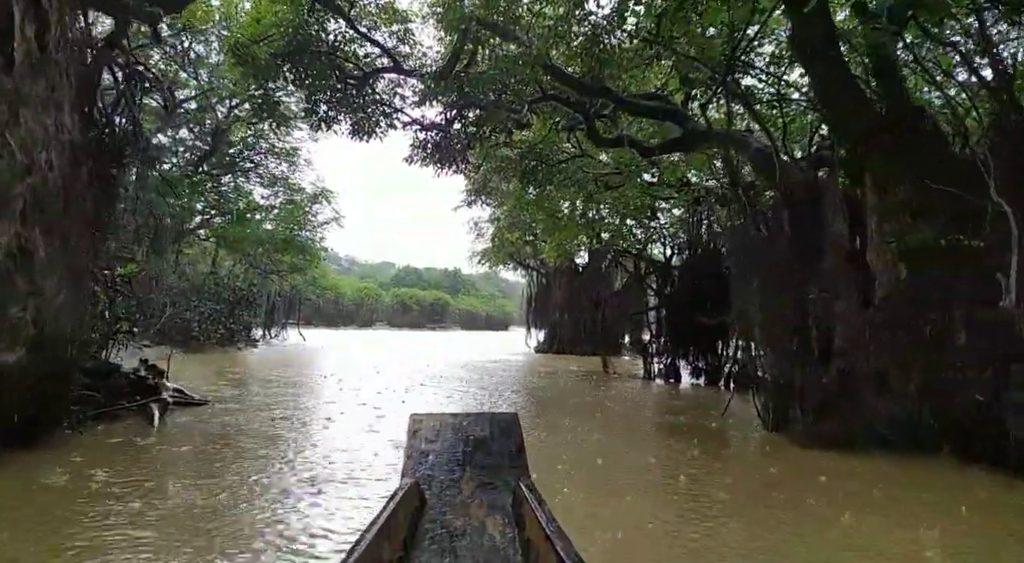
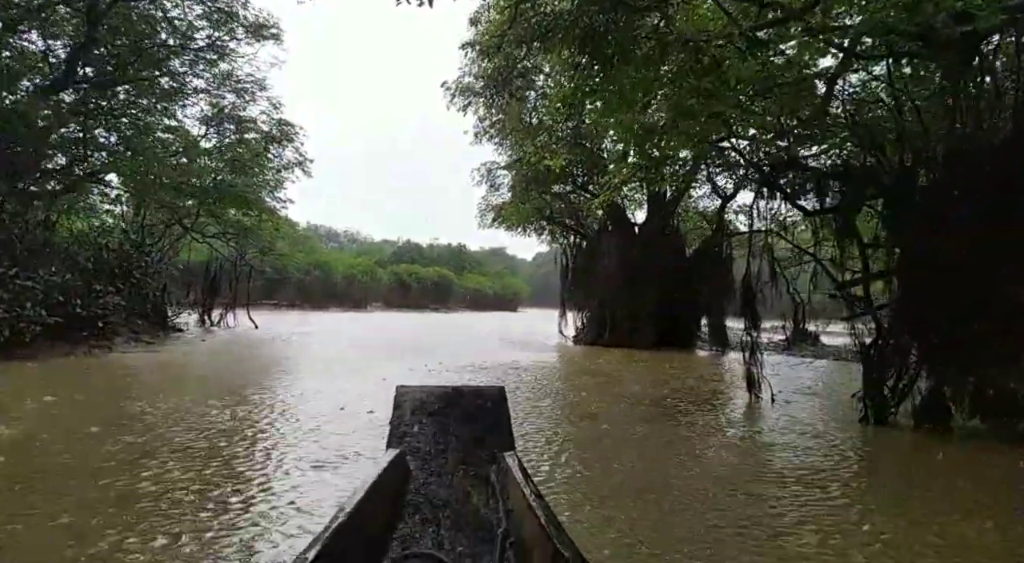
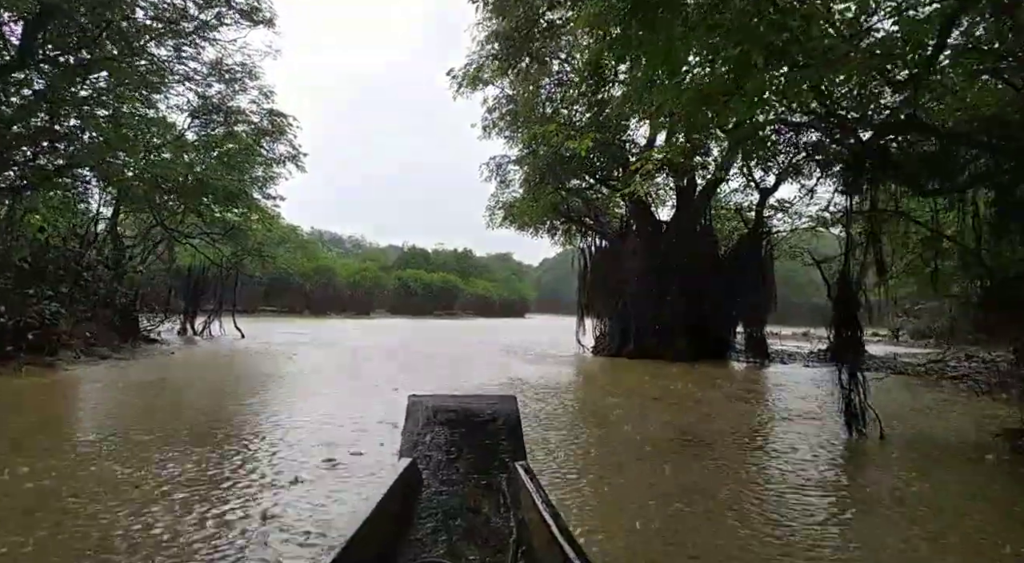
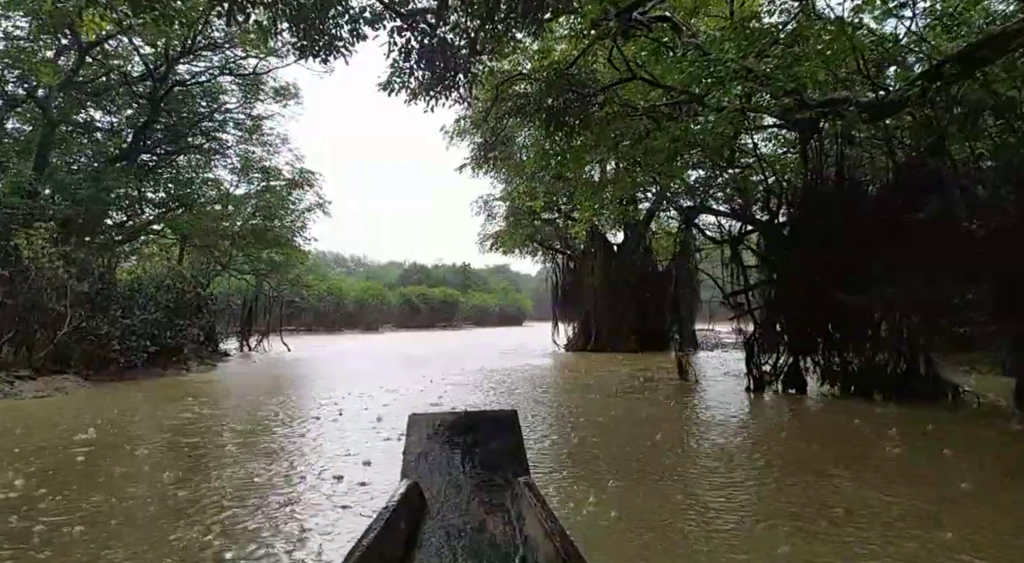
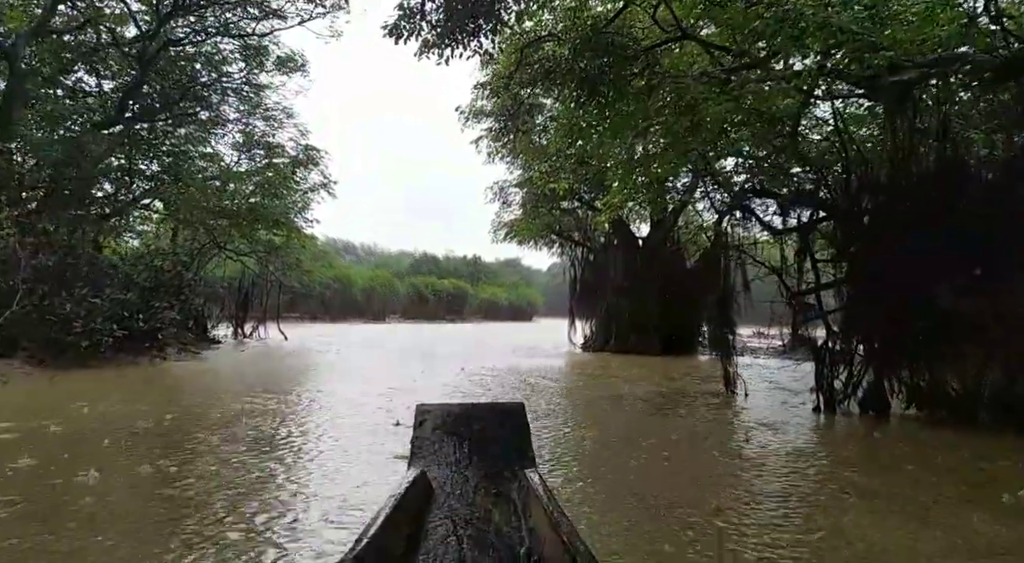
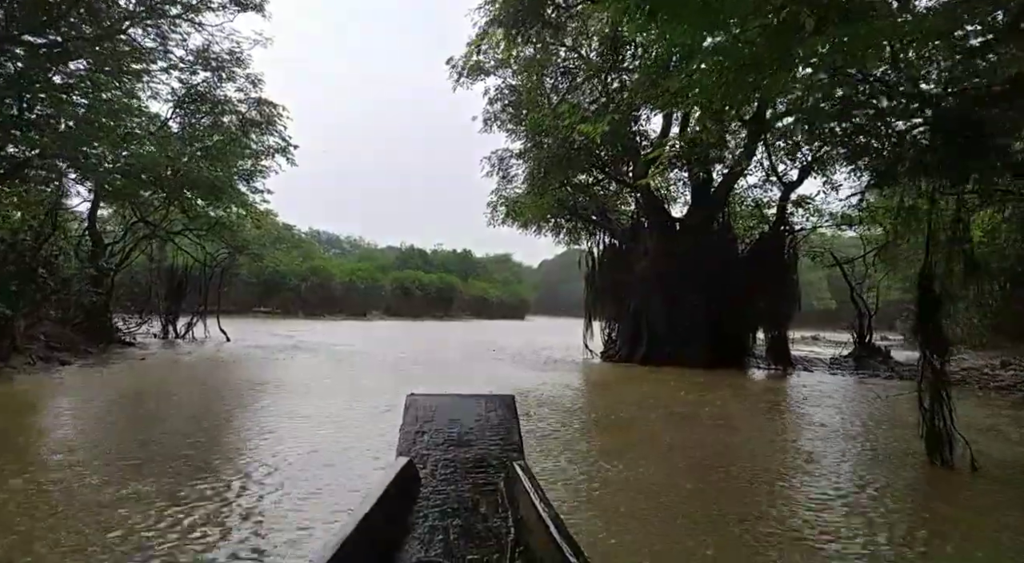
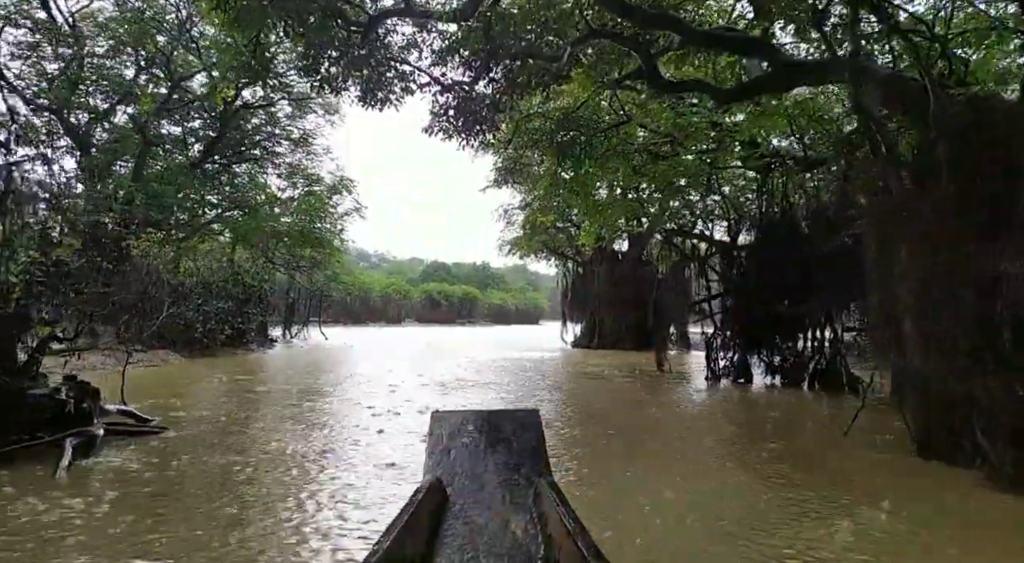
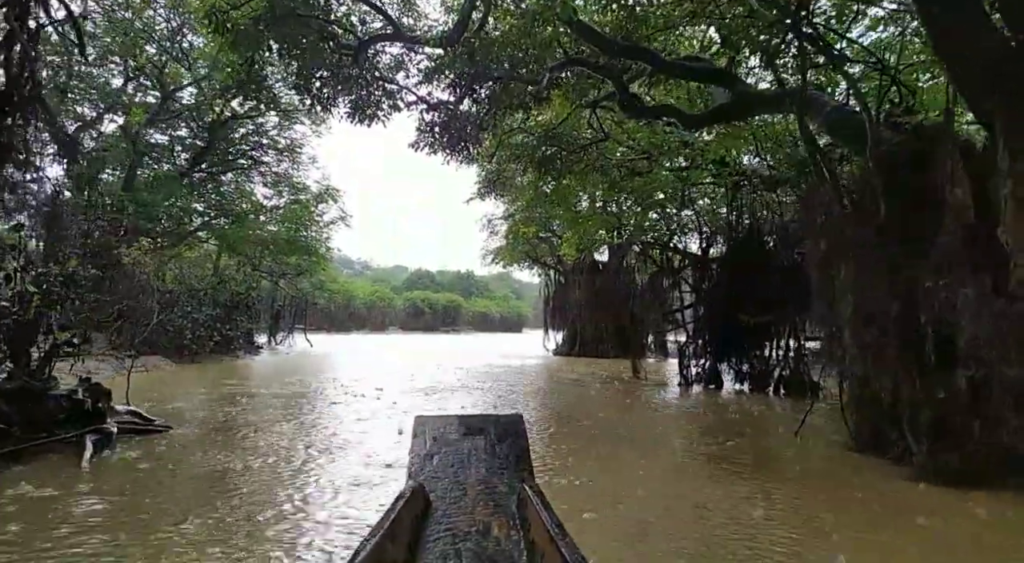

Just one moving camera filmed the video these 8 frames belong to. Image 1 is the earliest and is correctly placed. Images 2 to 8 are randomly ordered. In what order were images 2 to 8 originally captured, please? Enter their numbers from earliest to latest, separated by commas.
8, 7, 4, 5, 2, 3, 6
